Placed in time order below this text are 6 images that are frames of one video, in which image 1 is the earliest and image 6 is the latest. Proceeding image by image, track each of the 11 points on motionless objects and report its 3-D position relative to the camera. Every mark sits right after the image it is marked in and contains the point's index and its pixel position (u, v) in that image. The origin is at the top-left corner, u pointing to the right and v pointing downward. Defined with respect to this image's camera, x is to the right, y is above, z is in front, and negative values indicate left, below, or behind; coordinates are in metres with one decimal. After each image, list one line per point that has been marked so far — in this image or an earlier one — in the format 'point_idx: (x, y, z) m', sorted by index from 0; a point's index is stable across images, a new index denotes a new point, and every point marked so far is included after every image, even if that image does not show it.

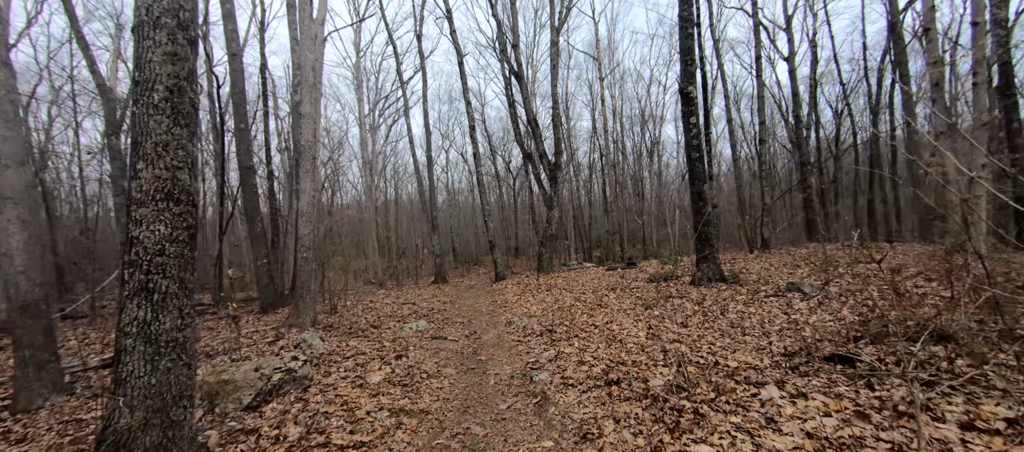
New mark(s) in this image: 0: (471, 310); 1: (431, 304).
0: (-1.0, -2.1, +8.6) m
1: (-2.2, -2.2, +9.7) m
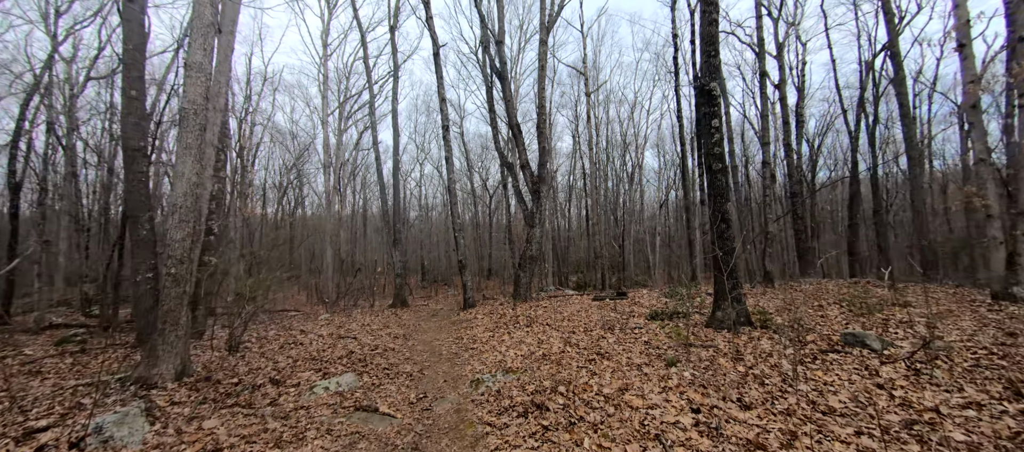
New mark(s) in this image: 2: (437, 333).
0: (-1.6, -2.3, +6.5) m
1: (-2.9, -2.4, +7.5) m
2: (-1.7, -2.5, +8.2) m
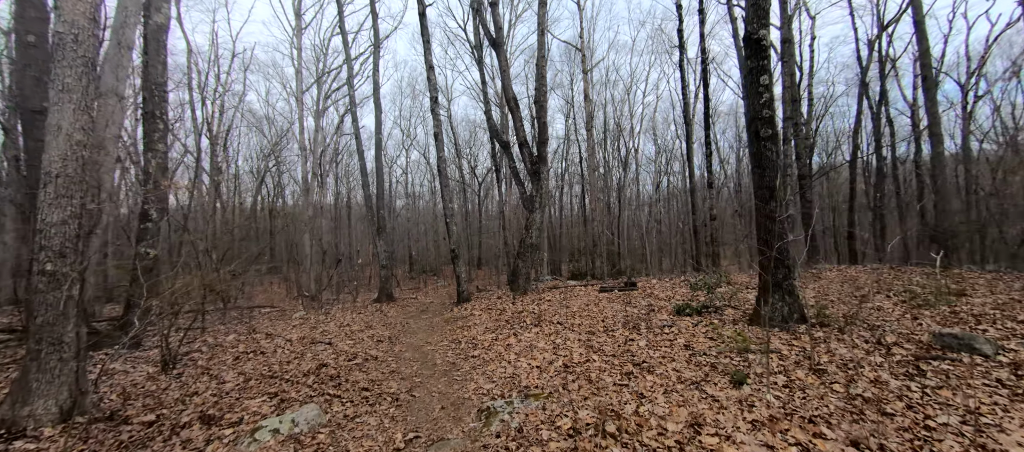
0: (-1.4, -2.0, +5.3) m
1: (-2.8, -2.1, +6.3) m
2: (-1.7, -2.2, +7.1) m
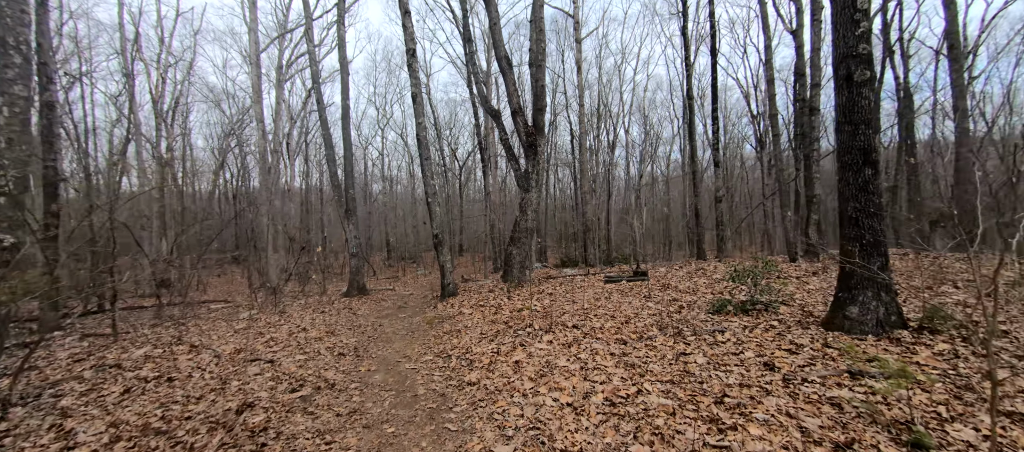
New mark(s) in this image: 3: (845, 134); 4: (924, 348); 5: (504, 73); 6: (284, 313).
0: (-1.3, -1.8, +3.7) m
1: (-2.7, -1.8, +4.7) m
2: (-1.6, -1.8, +5.5) m
3: (+4.0, +1.1, +4.2) m
4: (+4.2, -1.2, +3.6) m
5: (-0.2, +4.4, +10.2) m
6: (-5.5, -2.1, +8.5) m
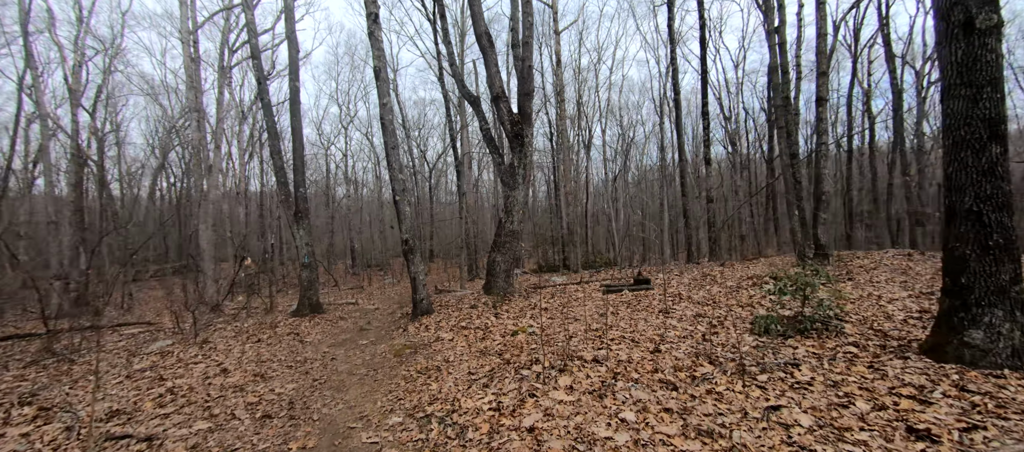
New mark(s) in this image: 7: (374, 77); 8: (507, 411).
0: (-1.2, -1.8, +2.2) m
1: (-2.6, -1.8, +3.0) m
2: (-1.6, -1.9, +4.0) m
3: (+4.0, +1.1, +3.2) m
4: (+4.3, -1.2, +2.5) m
5: (-0.7, +4.3, +8.8) m
6: (-5.7, -2.2, +6.7) m
7: (-2.8, +3.0, +7.1) m
8: (-0.1, -1.6, +3.1) m
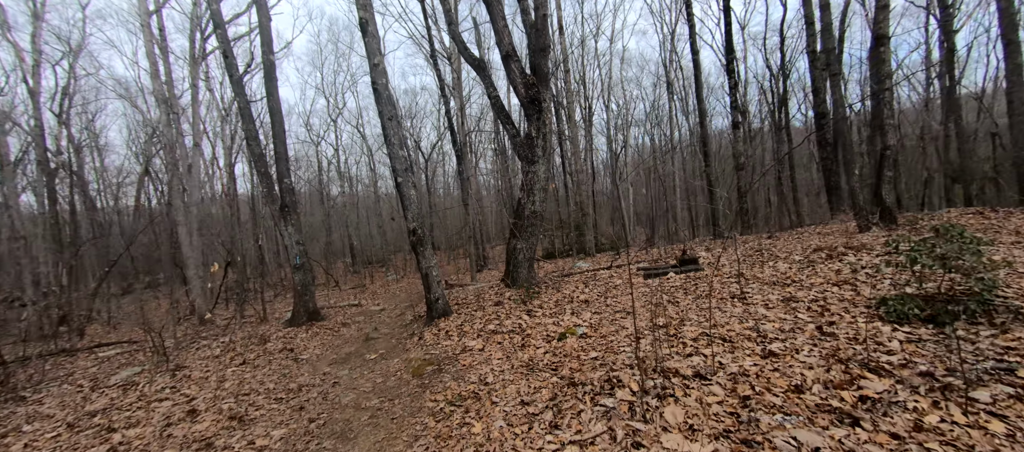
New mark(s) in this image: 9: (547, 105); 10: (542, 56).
0: (-0.6, -1.7, +1.1) m
1: (-2.0, -1.8, +1.9) m
2: (-1.0, -1.7, +2.8) m
3: (+4.4, +1.6, +2.0) m
4: (+4.9, -0.7, +1.4) m
5: (-0.5, +4.7, +7.5) m
6: (-5.1, -2.2, +5.5) m
7: (-2.5, +3.2, +5.8) m
8: (+0.5, -1.4, +1.9) m
9: (+0.7, +2.5, +7.3) m
10: (+0.6, +3.5, +7.3) m
